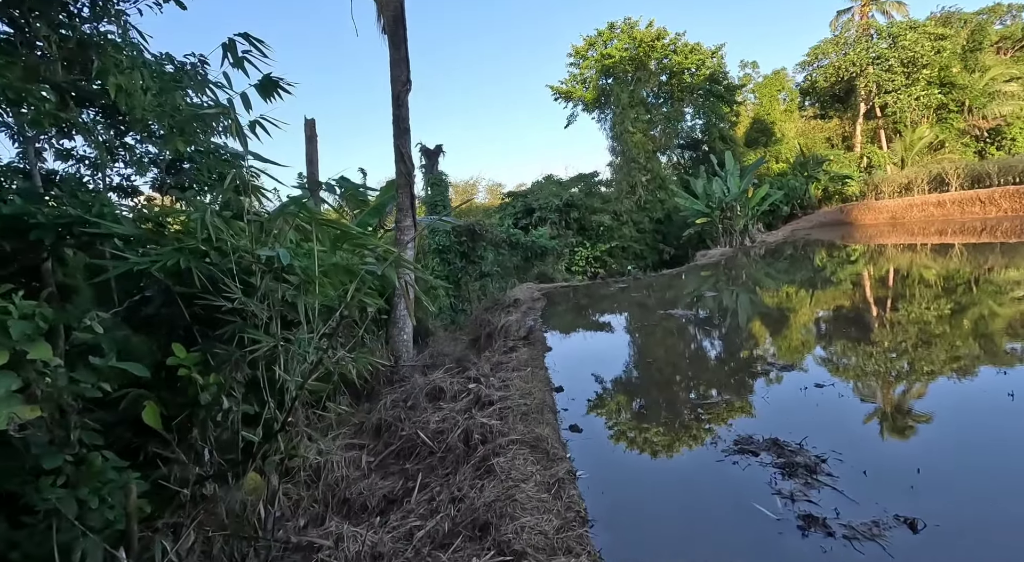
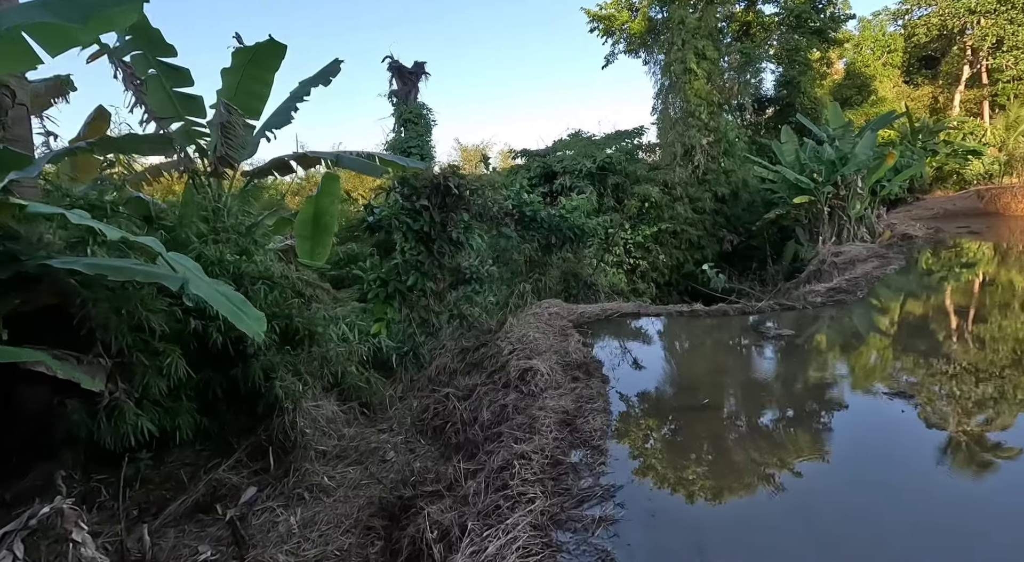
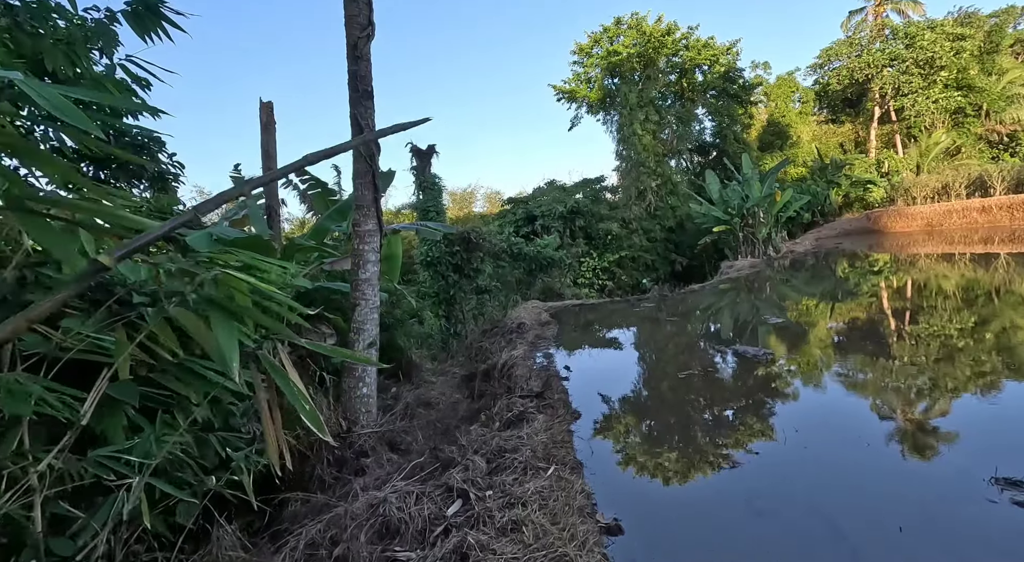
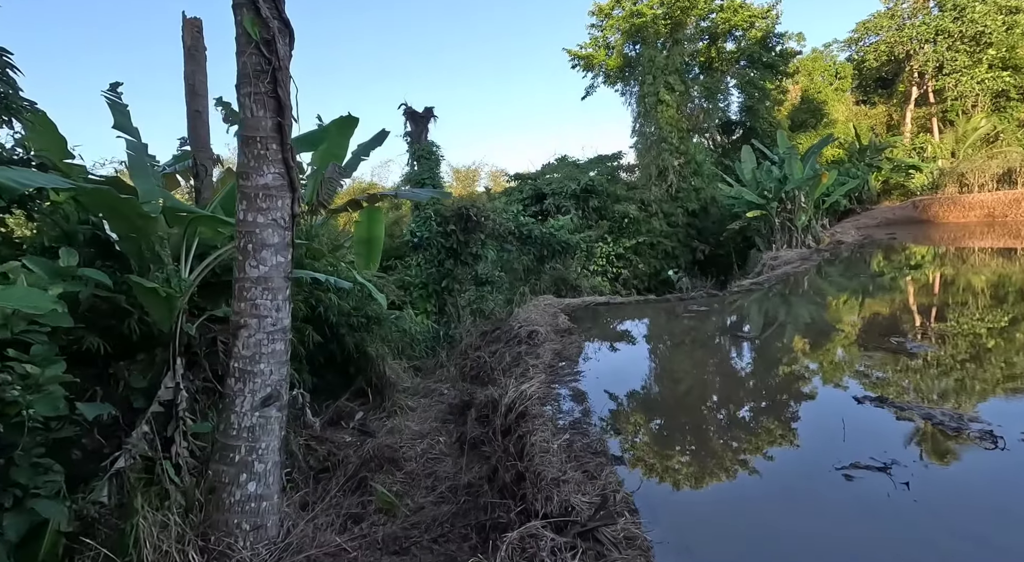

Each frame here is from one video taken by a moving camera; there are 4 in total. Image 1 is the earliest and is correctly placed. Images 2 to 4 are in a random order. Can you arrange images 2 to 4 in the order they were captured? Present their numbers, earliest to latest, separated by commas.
3, 4, 2
